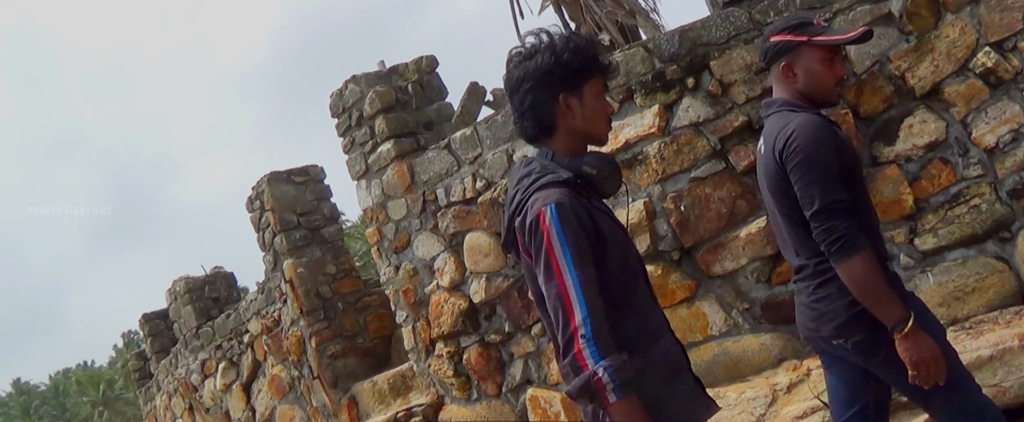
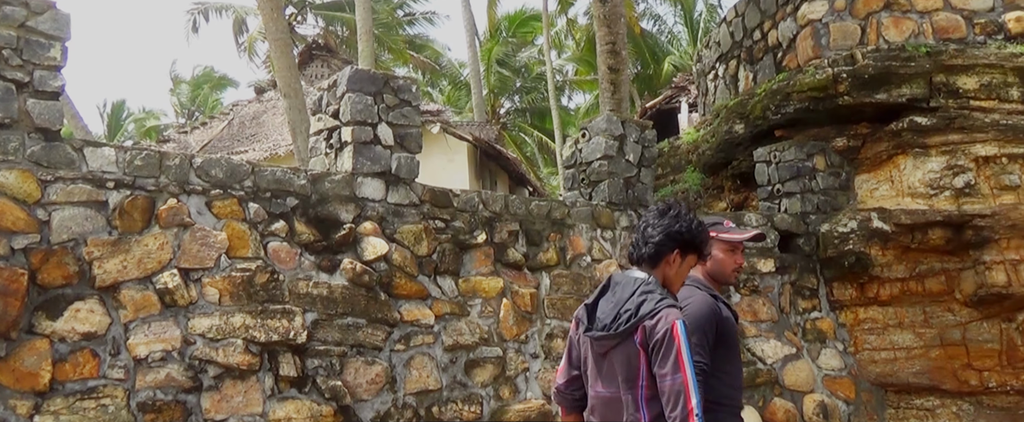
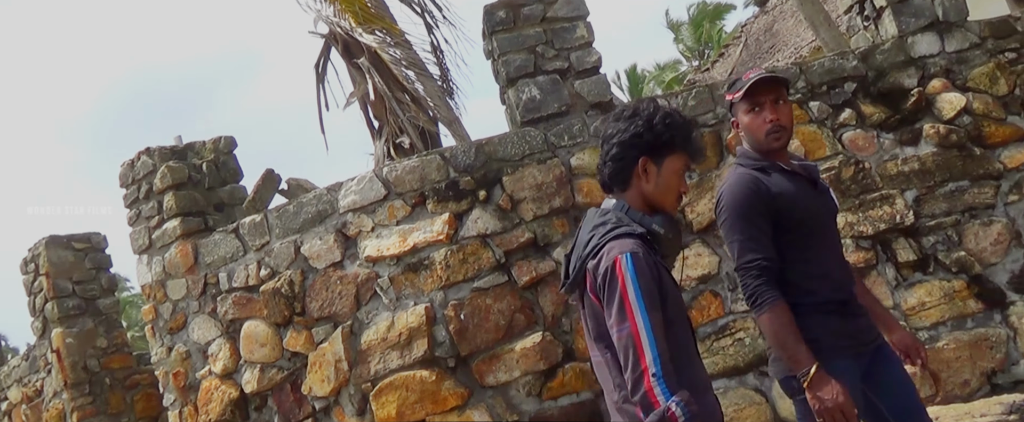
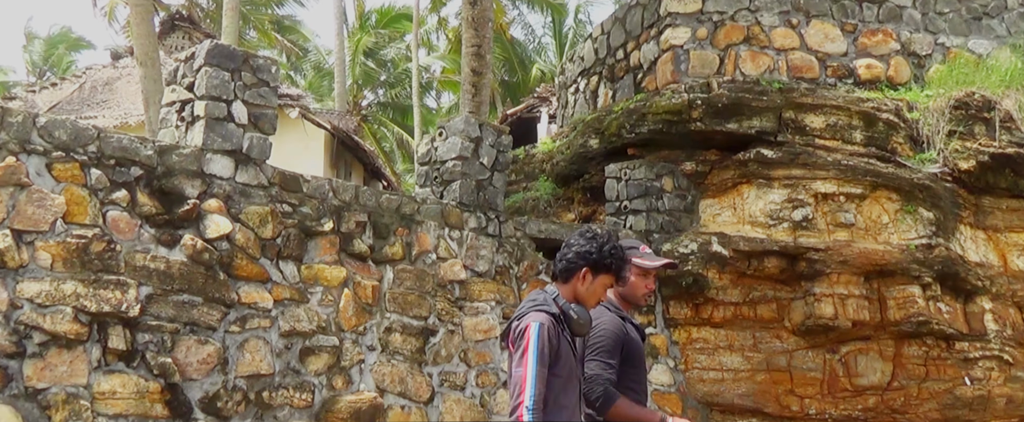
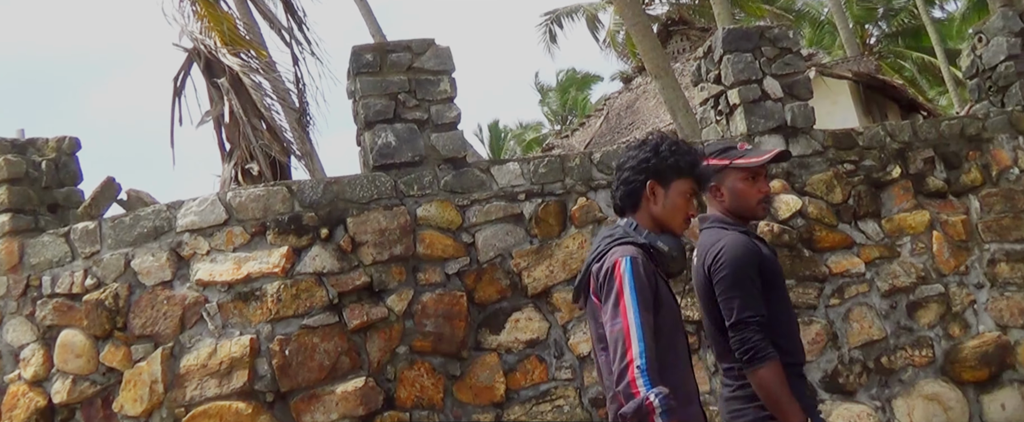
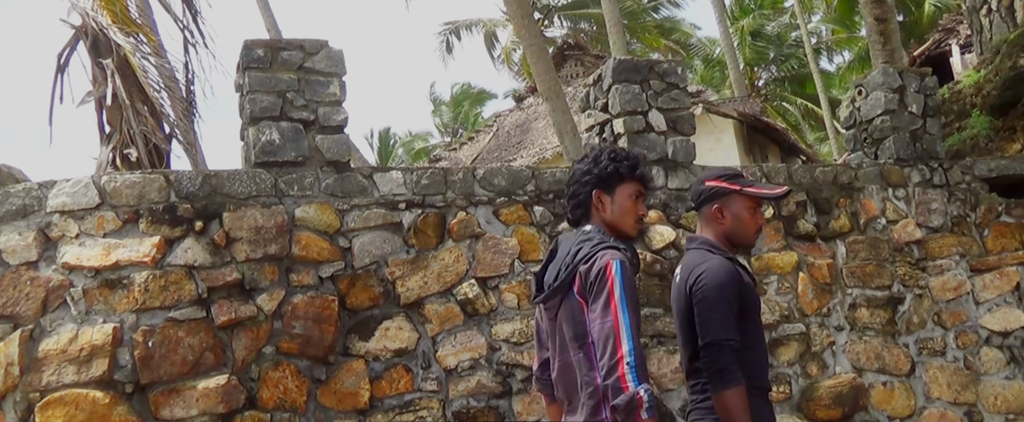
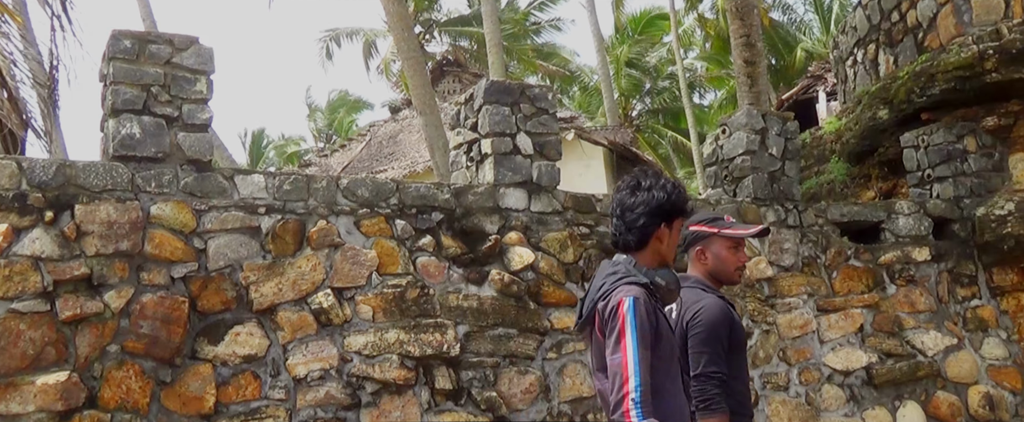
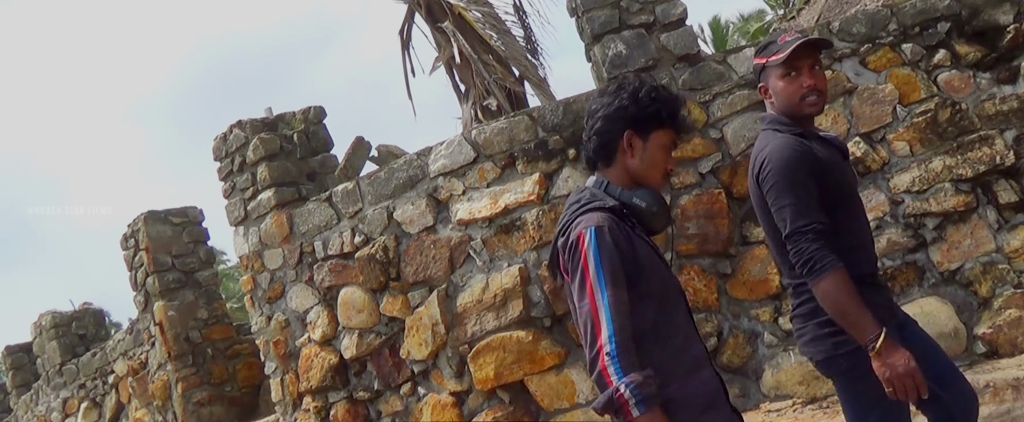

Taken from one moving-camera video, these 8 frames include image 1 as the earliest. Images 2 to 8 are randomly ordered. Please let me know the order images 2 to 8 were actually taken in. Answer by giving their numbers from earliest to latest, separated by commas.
8, 3, 5, 6, 7, 2, 4
